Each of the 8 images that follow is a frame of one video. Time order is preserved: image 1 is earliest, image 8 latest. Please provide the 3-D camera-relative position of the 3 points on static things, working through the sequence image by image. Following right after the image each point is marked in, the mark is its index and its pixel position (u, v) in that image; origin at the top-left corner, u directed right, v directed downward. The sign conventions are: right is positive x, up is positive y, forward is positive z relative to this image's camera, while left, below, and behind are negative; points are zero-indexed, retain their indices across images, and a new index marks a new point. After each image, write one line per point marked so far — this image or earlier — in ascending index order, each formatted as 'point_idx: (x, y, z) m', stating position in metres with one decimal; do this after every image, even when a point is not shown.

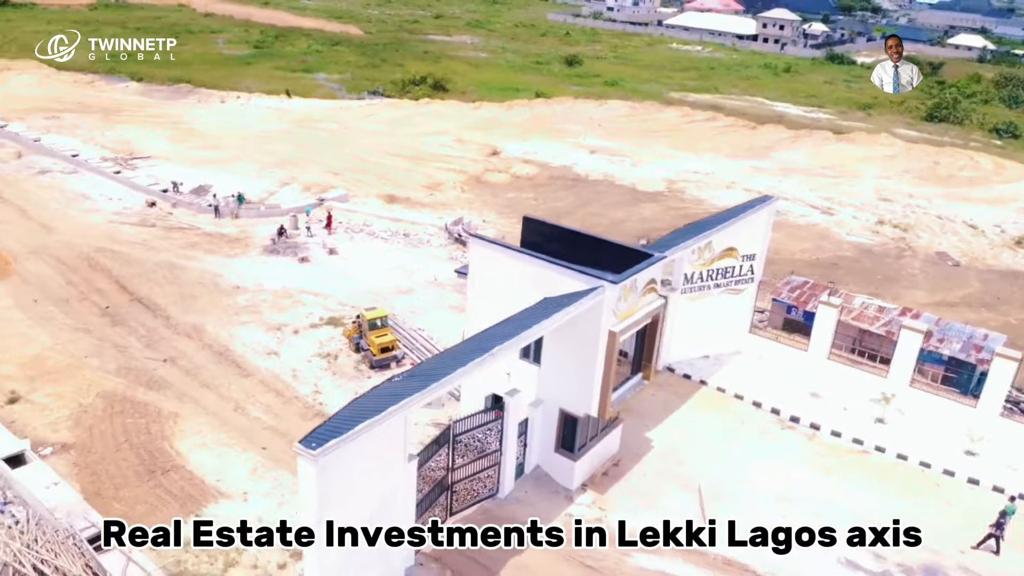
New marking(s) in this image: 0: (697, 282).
0: (+4.1, +0.1, +17.8) m
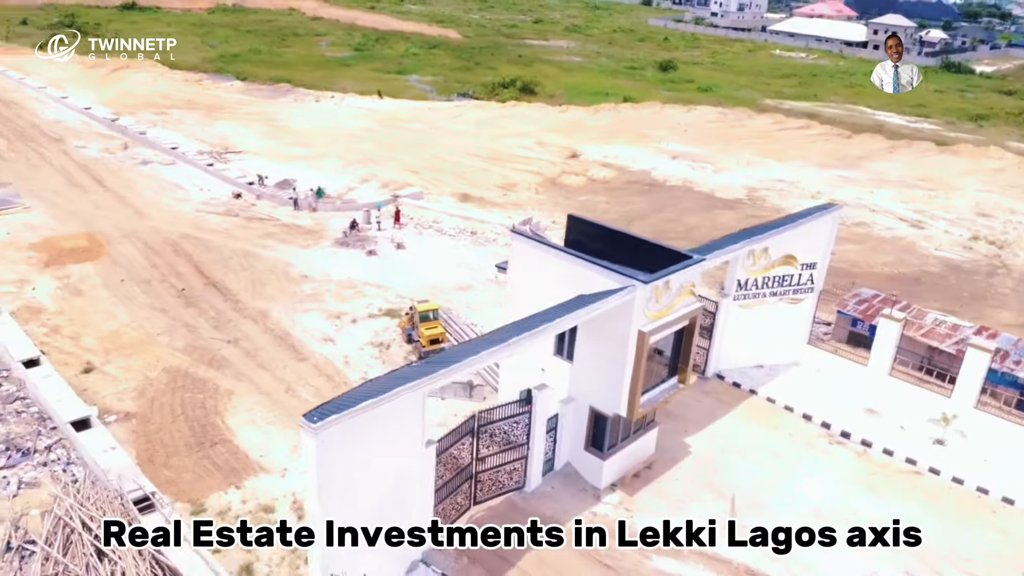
0: (+5.2, 0.0, +17.4) m
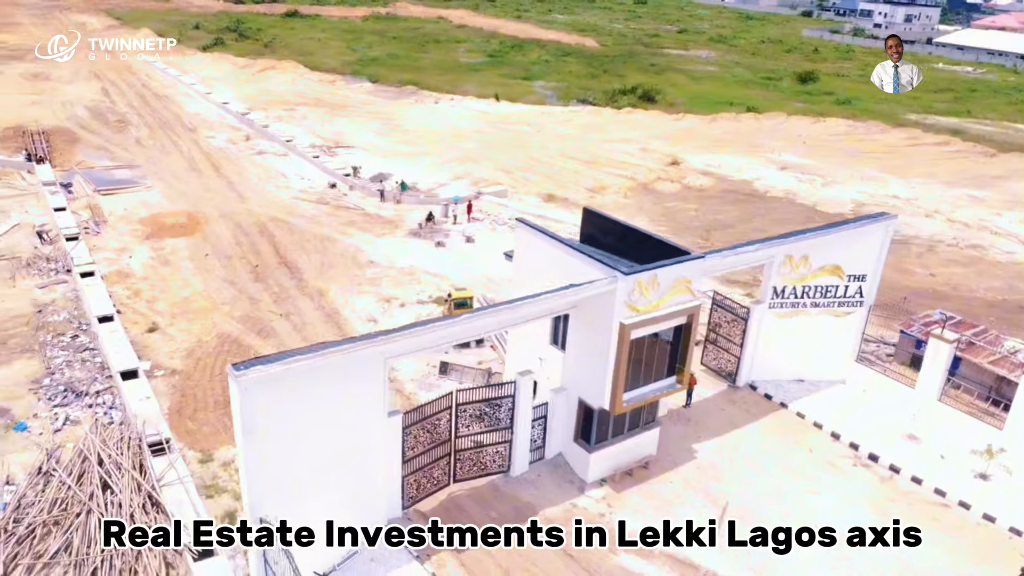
0: (+5.7, -0.2, +16.7) m
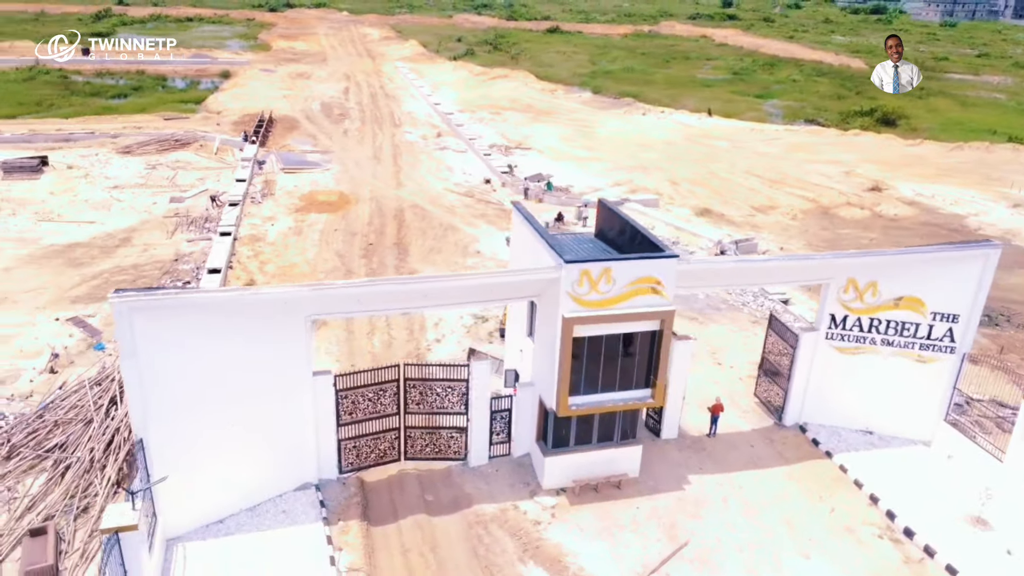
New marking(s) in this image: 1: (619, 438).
0: (+6.0, -0.7, +14.1) m
1: (+1.8, -2.4, +13.0) m
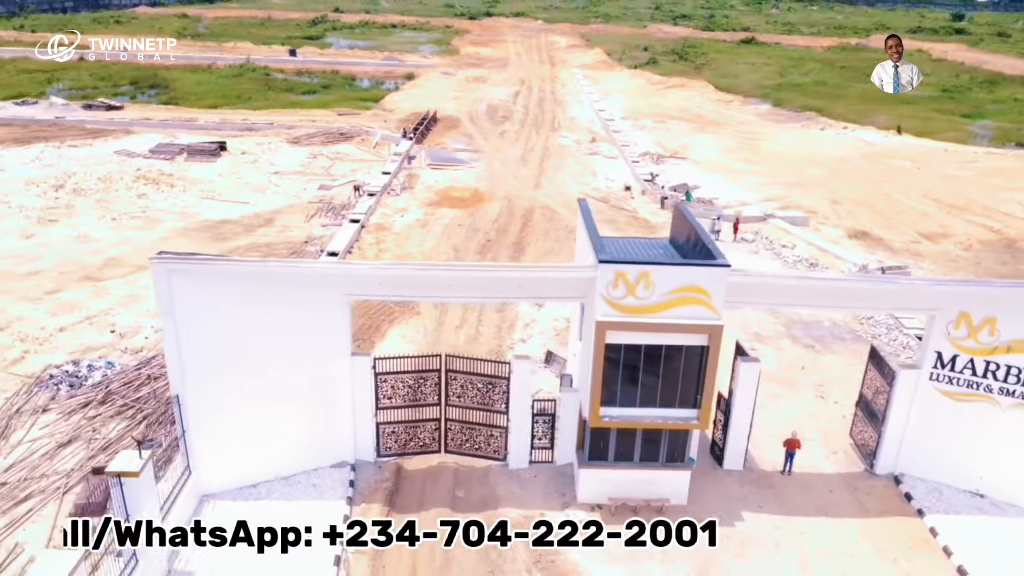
0: (+6.8, -1.3, +12.2) m
1: (+2.3, -2.6, +12.1) m
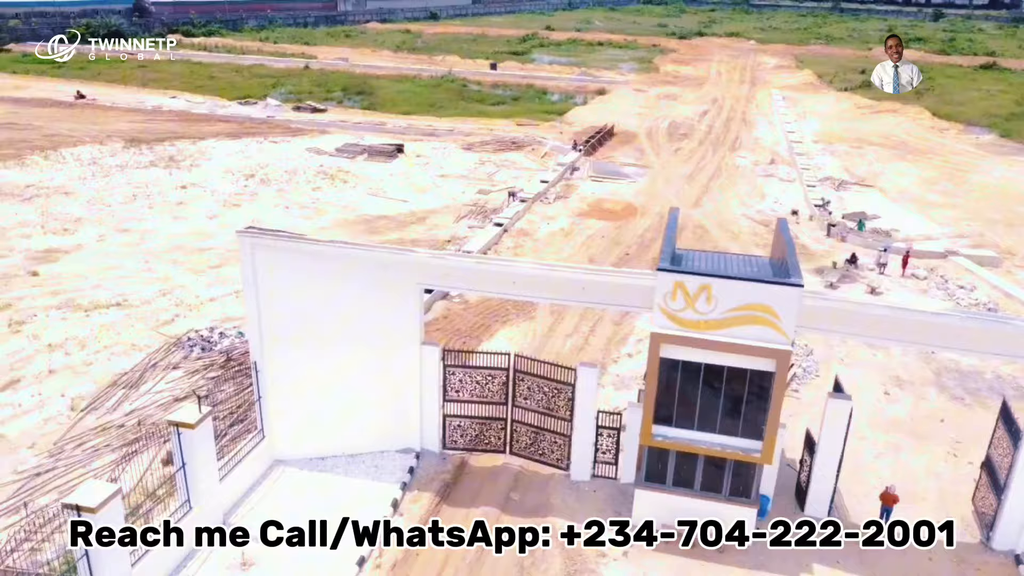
0: (+7.5, -1.9, +10.1) m
1: (+3.0, -2.8, +11.1) m
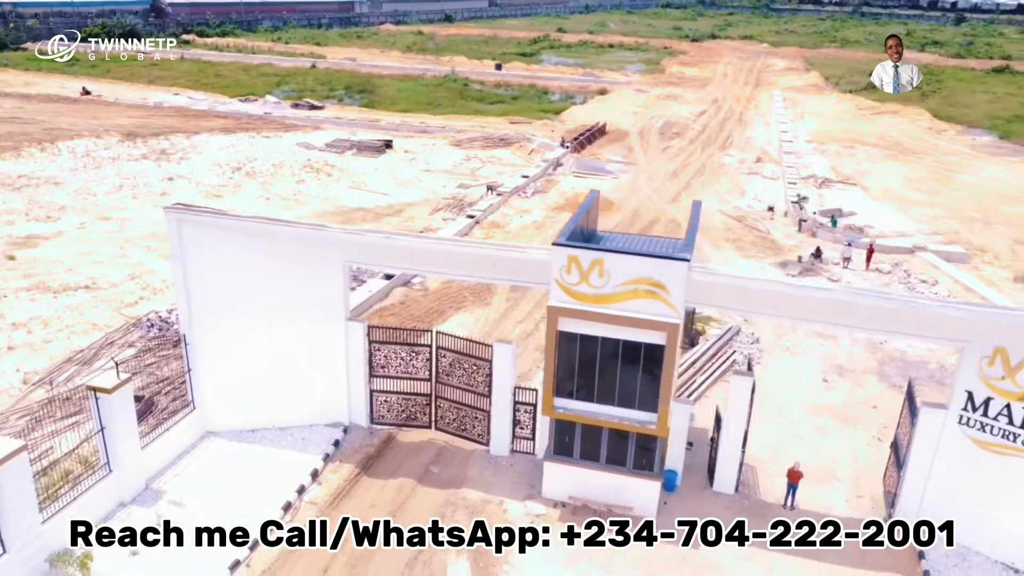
0: (+6.2, -1.7, +10.3) m
1: (+1.7, -2.5, +11.4) m
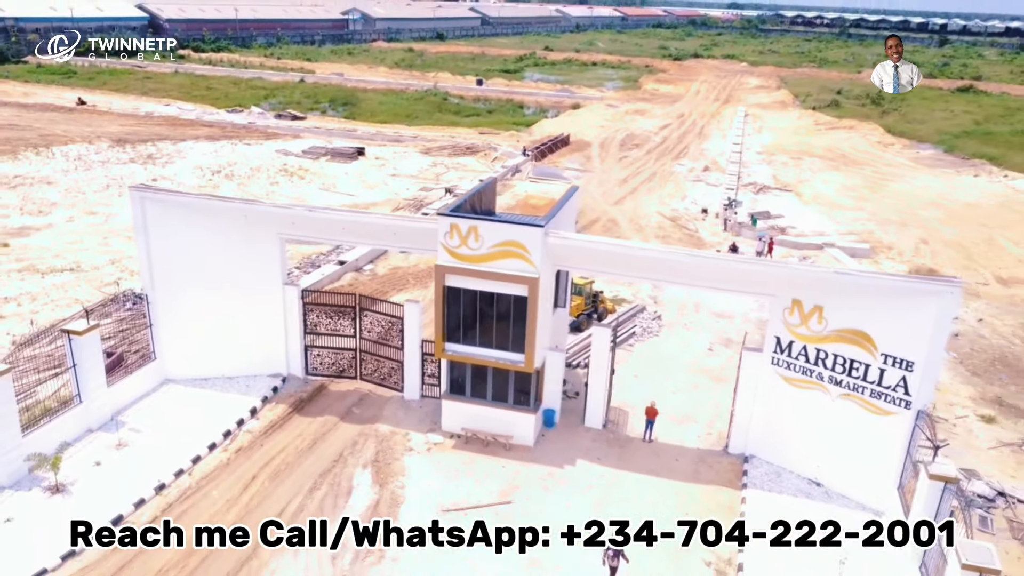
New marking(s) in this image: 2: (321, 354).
0: (+4.5, -1.1, +12.7) m
1: (0.0, -2.0, +13.8) m
2: (-3.7, -1.3, +15.6) m
